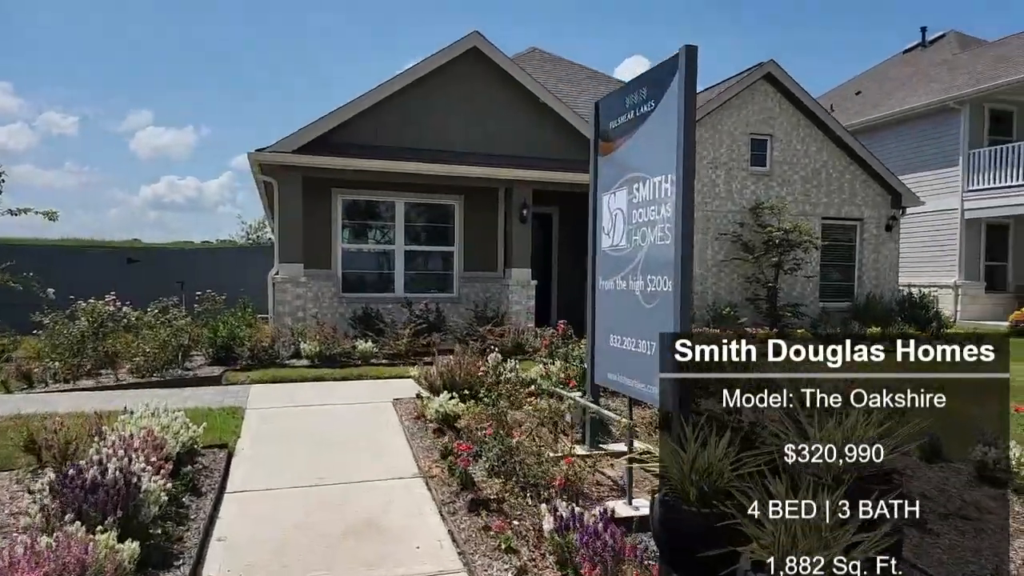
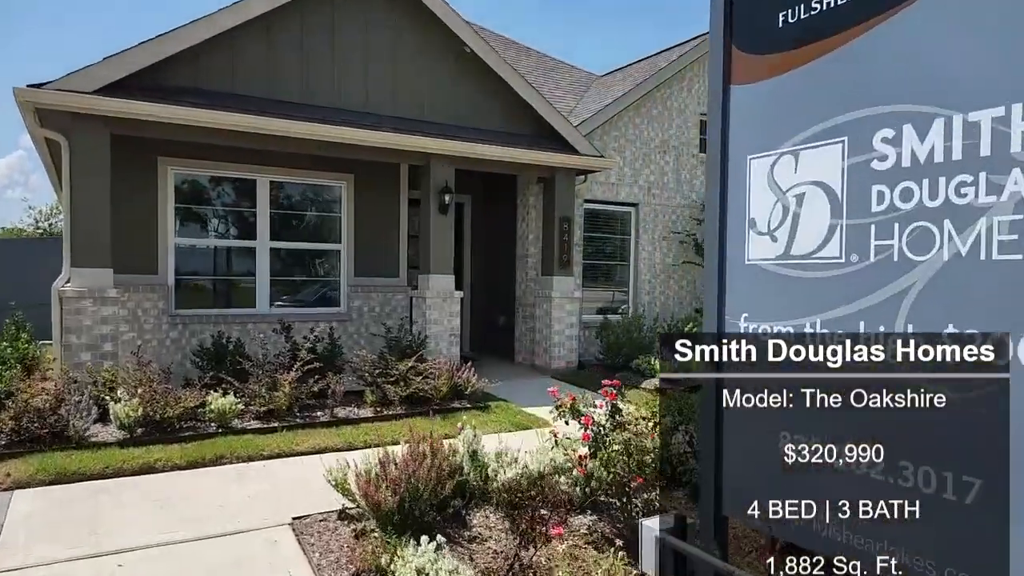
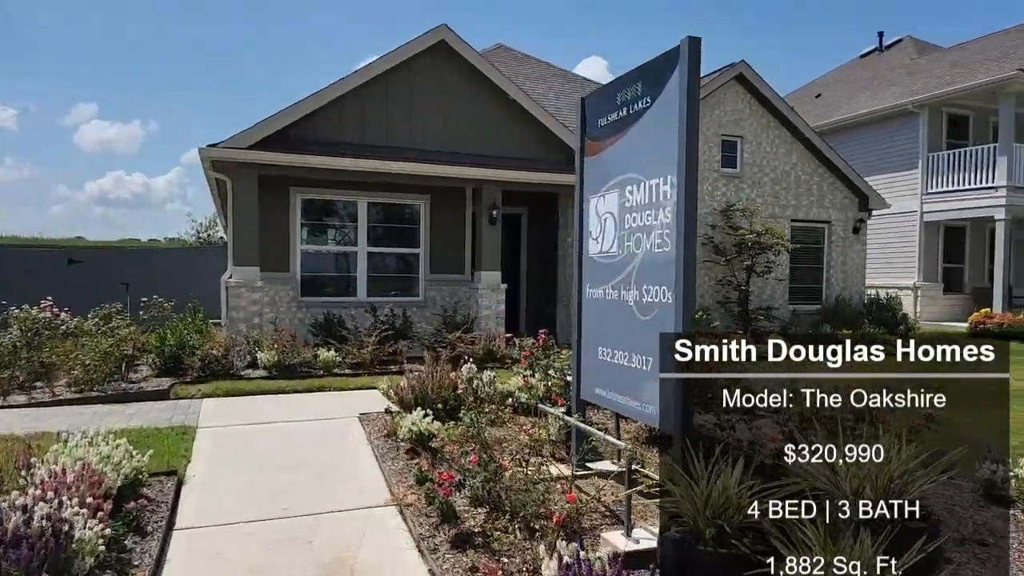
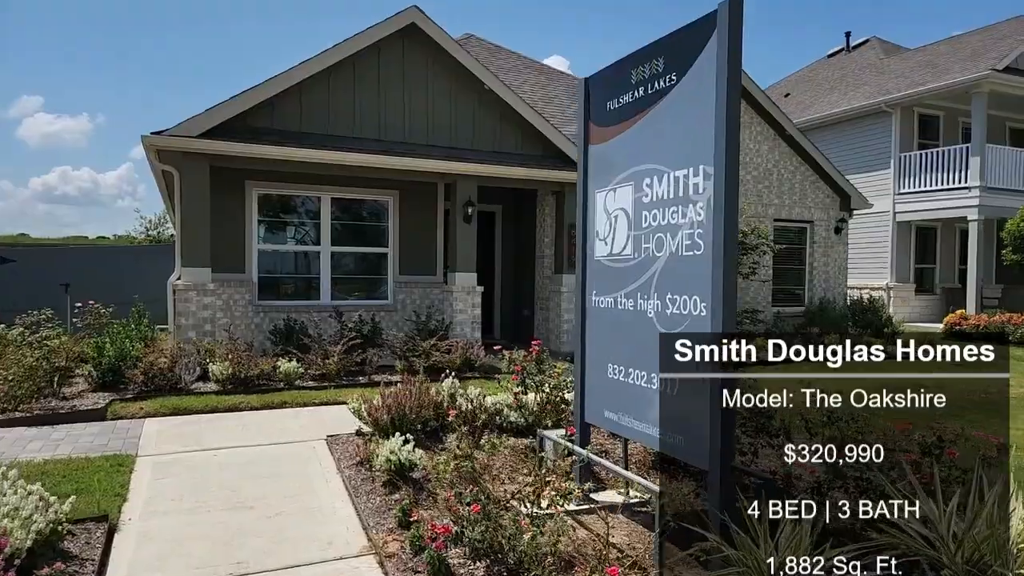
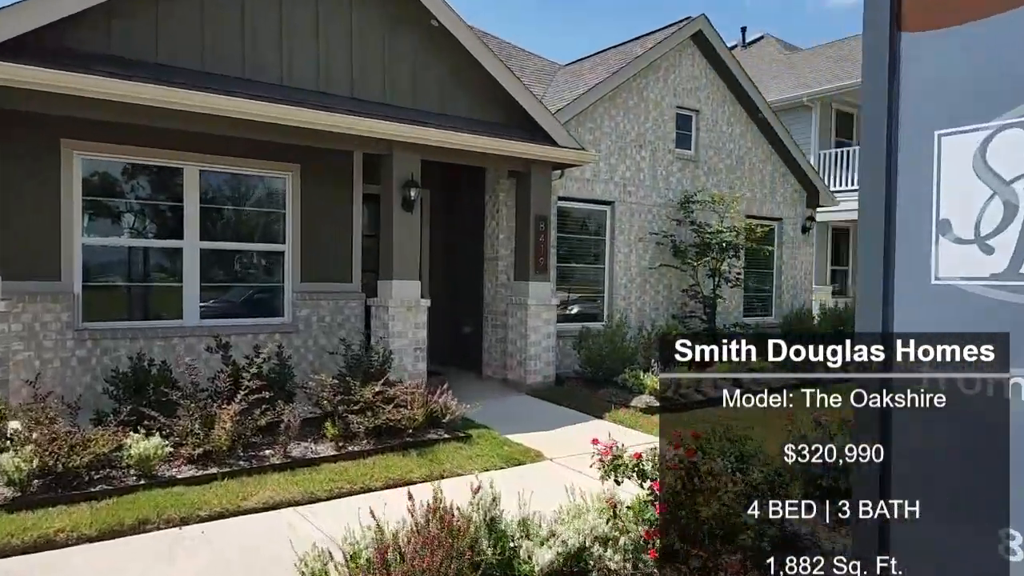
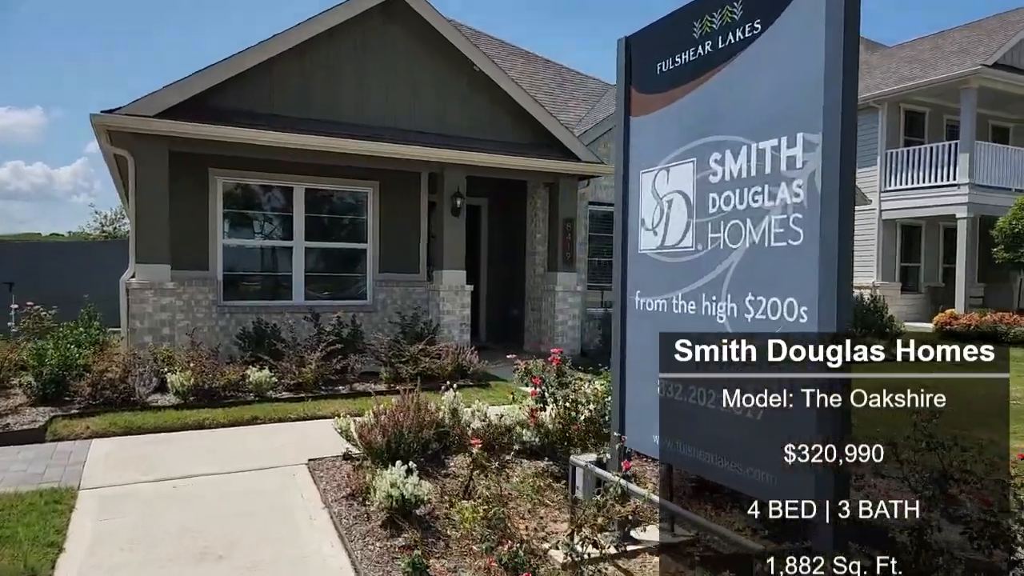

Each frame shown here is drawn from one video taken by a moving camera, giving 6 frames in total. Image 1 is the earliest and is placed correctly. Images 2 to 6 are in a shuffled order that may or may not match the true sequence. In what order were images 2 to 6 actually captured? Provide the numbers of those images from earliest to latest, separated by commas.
3, 4, 6, 2, 5
